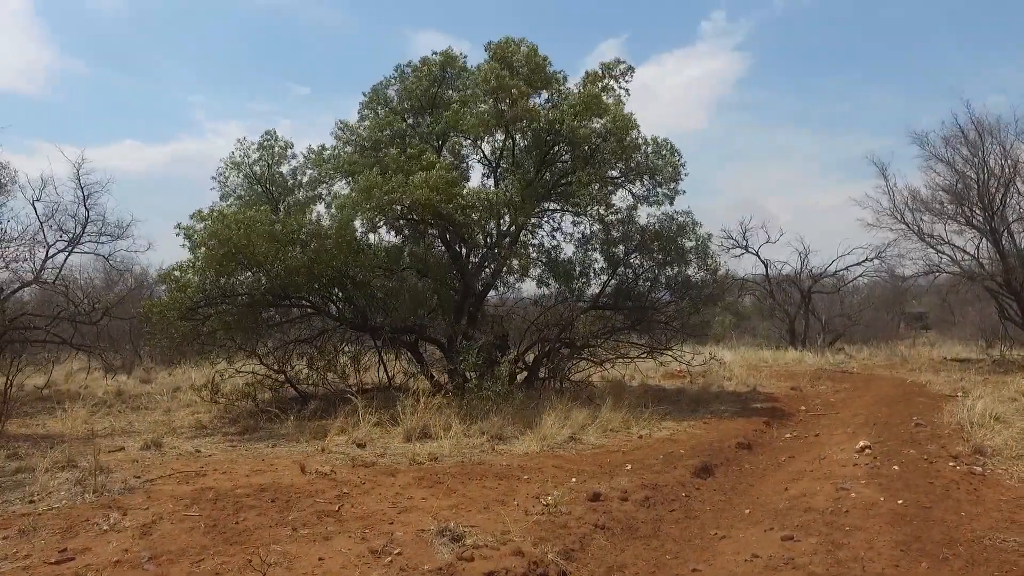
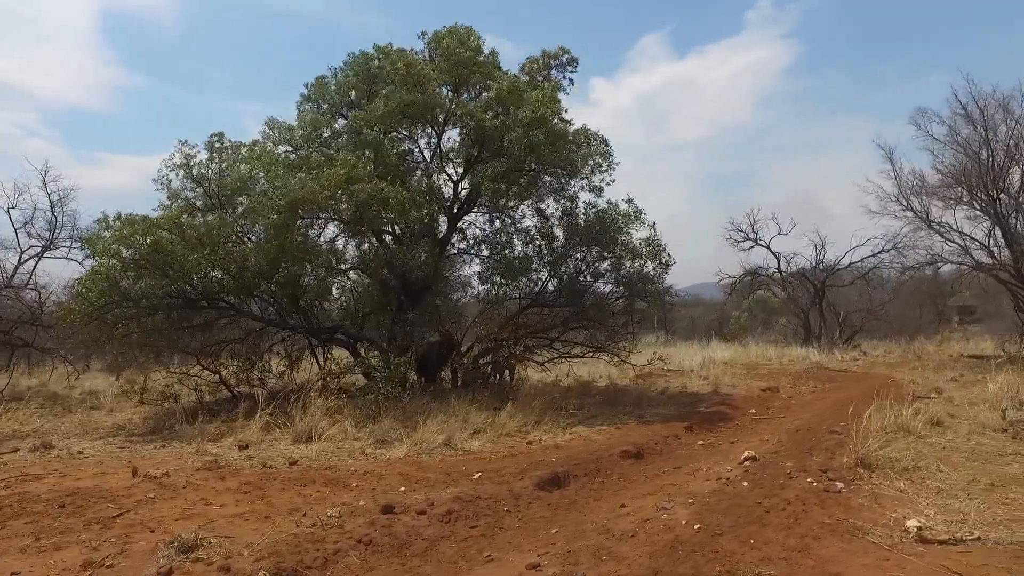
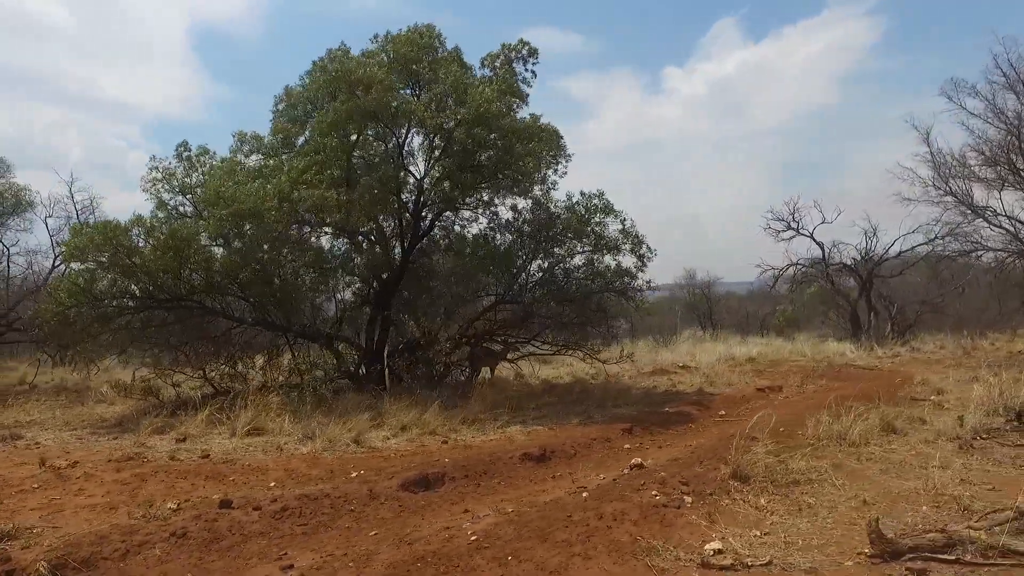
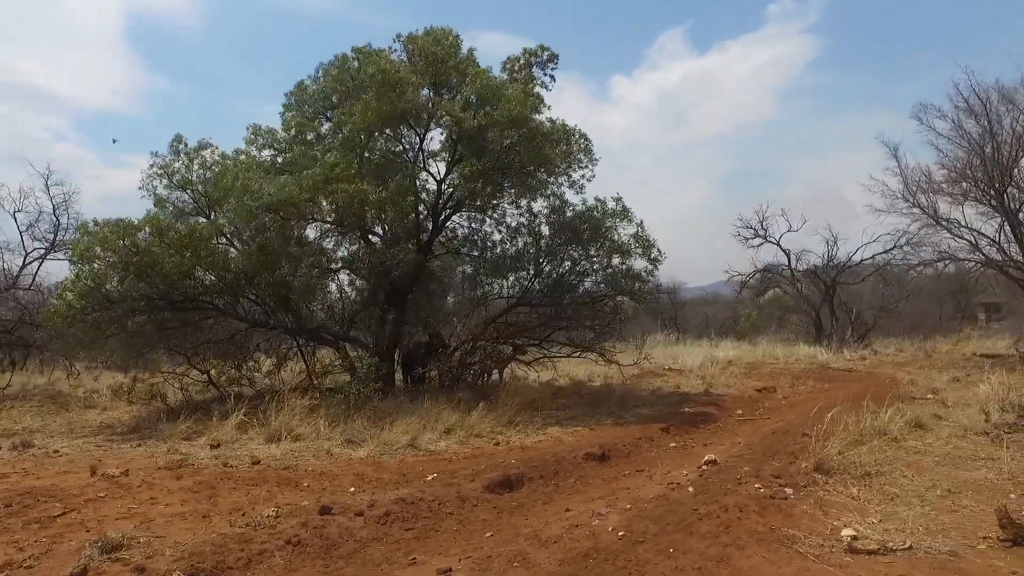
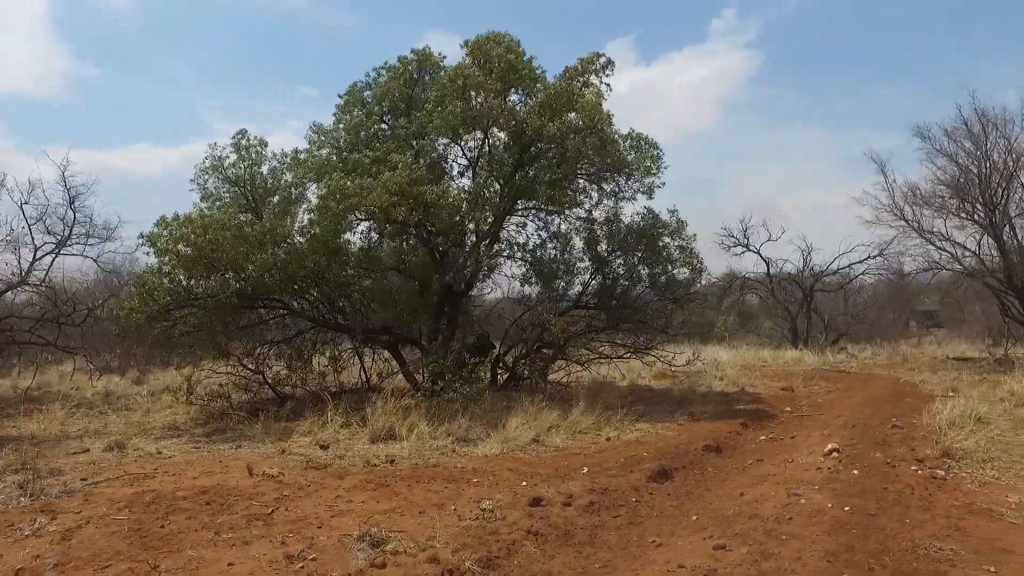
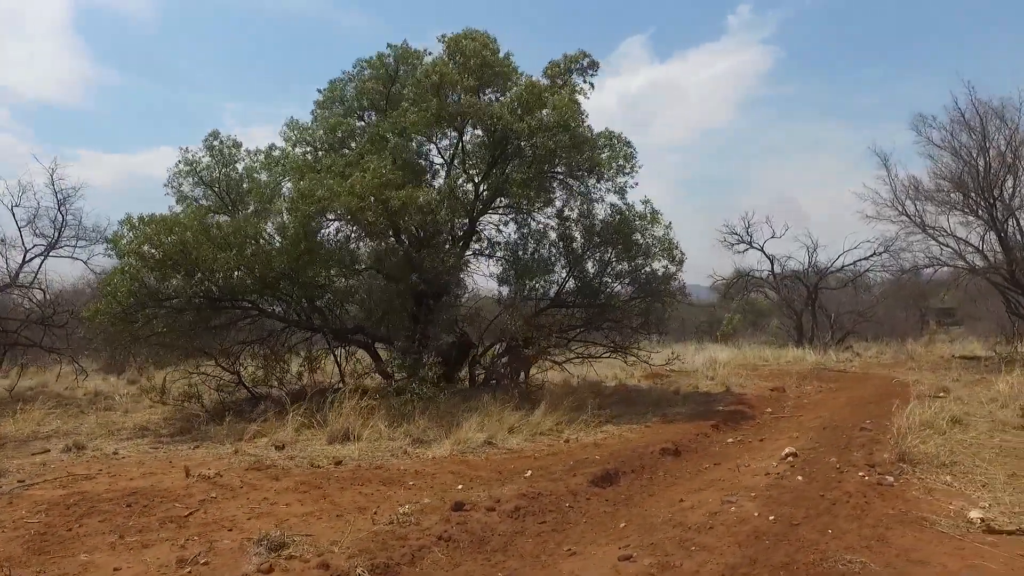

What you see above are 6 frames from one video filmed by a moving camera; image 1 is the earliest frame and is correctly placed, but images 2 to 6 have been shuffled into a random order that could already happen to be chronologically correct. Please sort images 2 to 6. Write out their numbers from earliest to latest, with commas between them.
5, 6, 2, 4, 3
